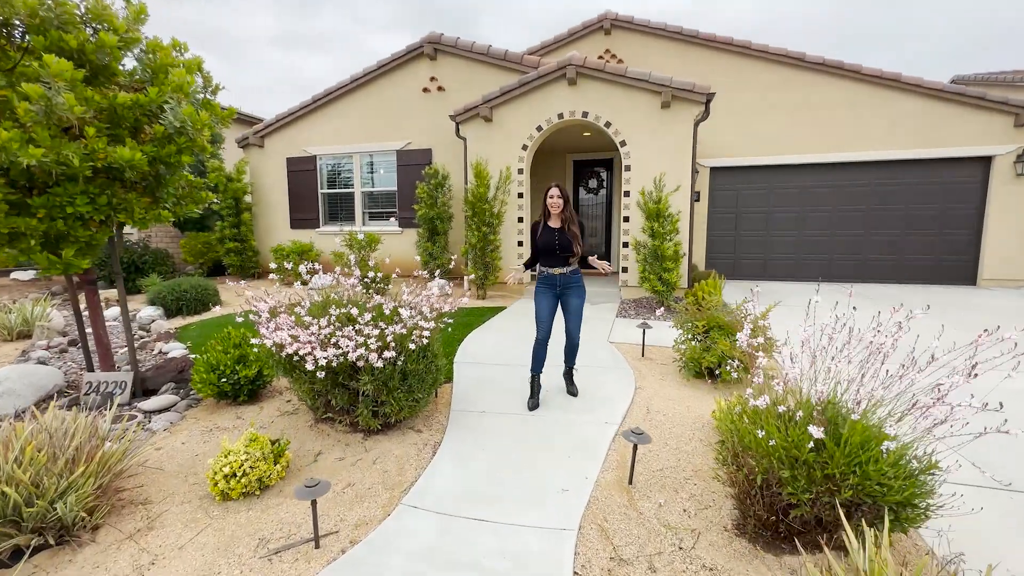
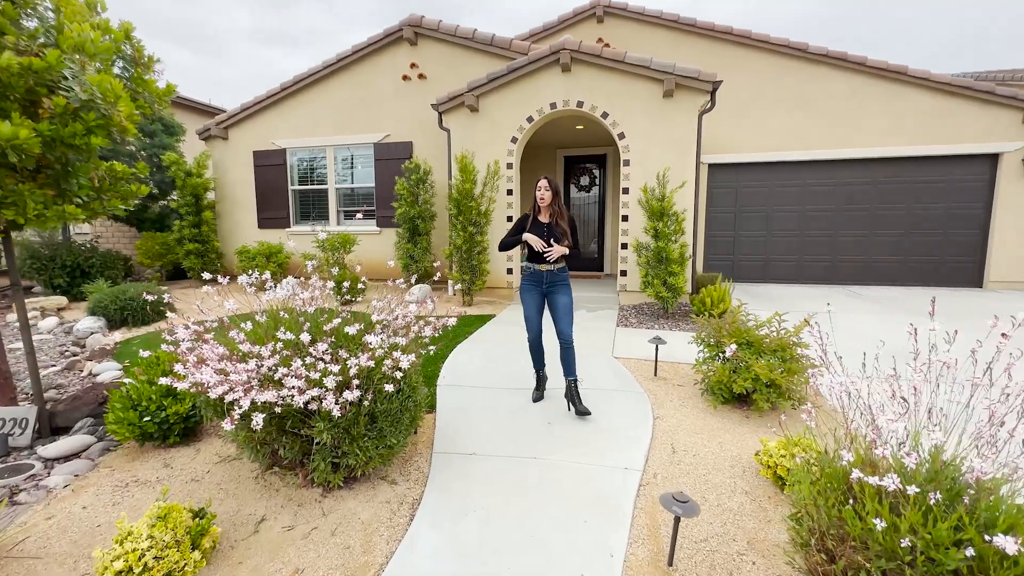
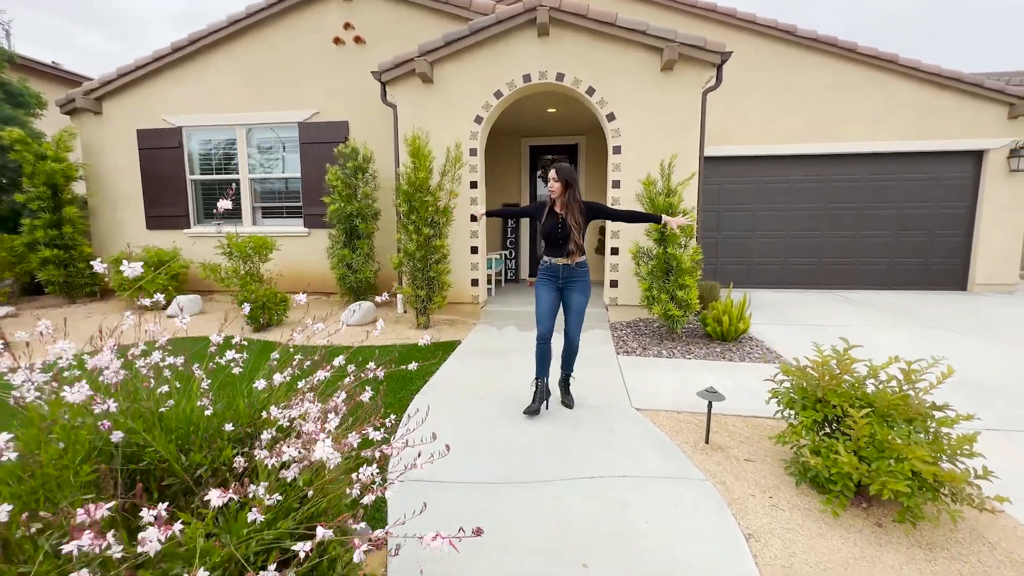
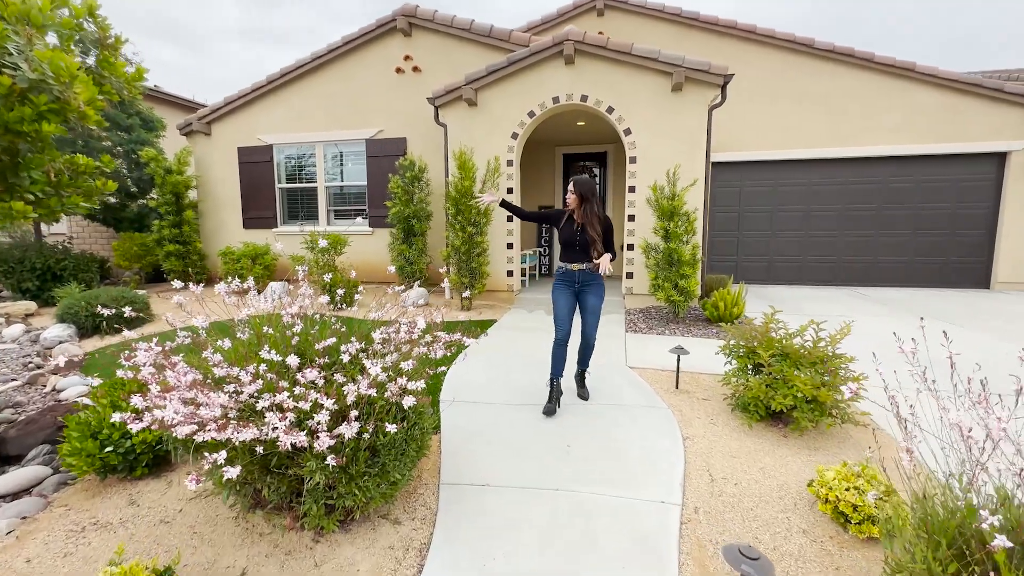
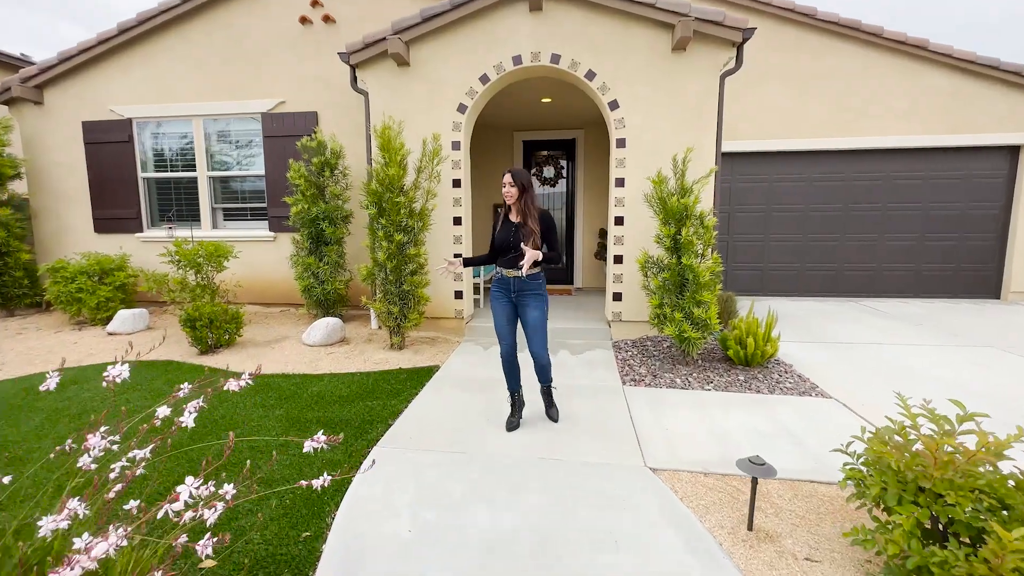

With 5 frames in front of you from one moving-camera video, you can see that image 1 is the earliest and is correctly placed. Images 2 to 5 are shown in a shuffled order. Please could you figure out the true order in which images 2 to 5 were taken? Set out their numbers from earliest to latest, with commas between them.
2, 4, 3, 5
